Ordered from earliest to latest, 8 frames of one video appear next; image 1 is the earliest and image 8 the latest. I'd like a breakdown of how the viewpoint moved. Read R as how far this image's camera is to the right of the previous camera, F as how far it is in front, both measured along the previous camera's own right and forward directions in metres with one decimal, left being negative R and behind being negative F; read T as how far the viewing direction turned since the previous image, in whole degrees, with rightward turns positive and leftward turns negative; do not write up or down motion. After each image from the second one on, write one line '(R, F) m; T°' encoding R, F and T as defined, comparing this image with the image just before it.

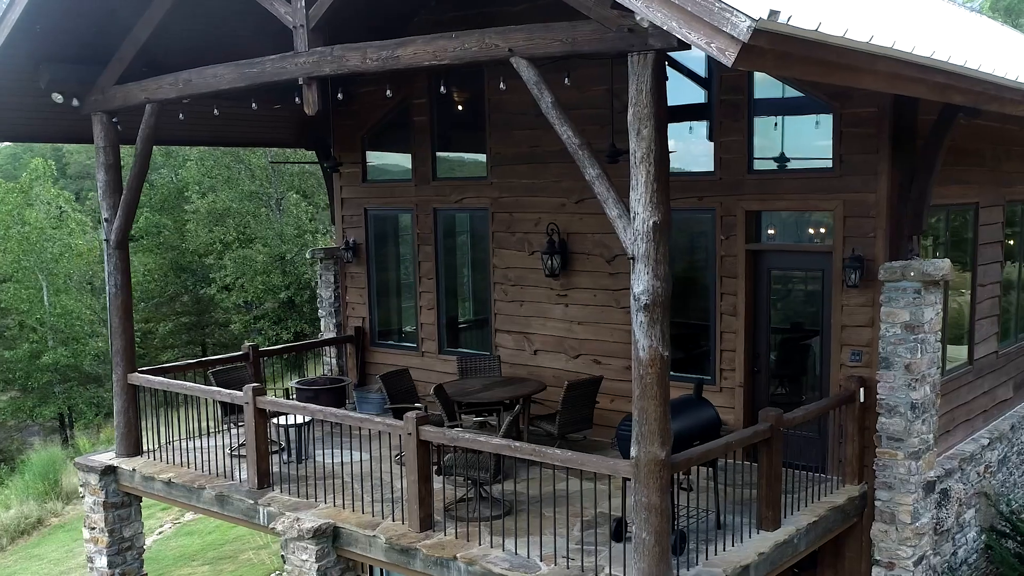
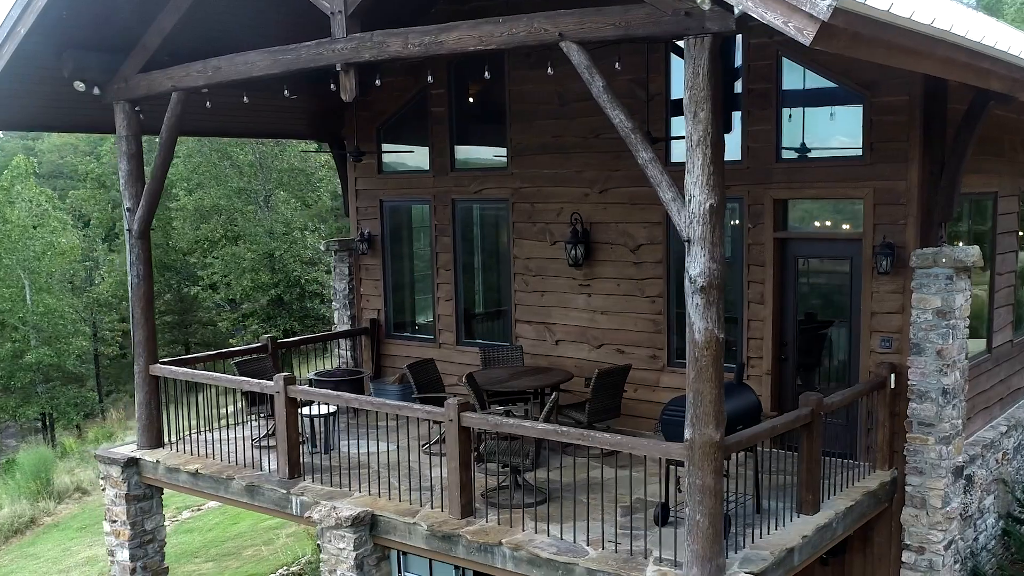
(-0.4, 0.0) m; +1°
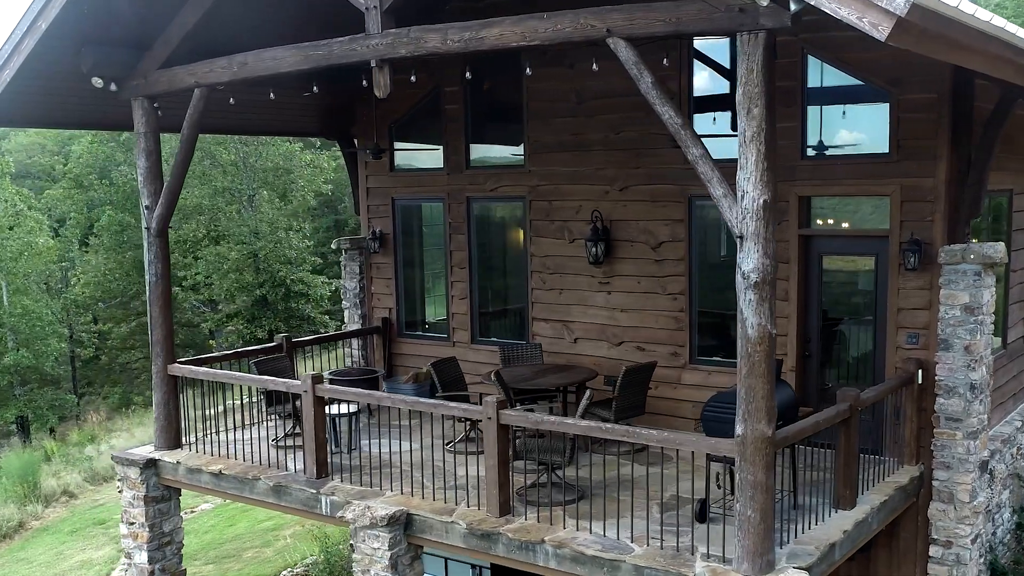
(-0.4, 0.0) m; +1°
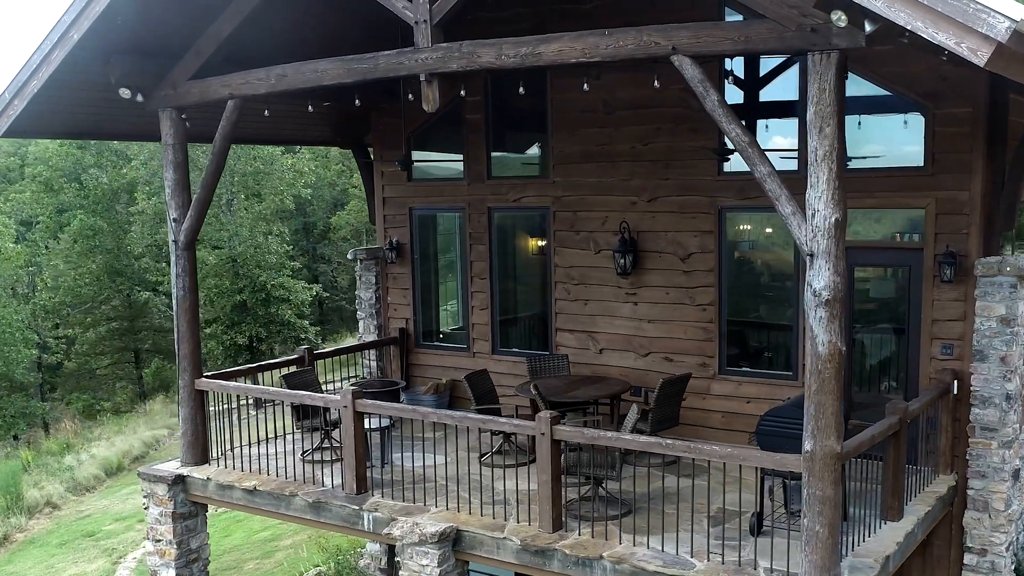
(-0.5, 0.0) m; +2°
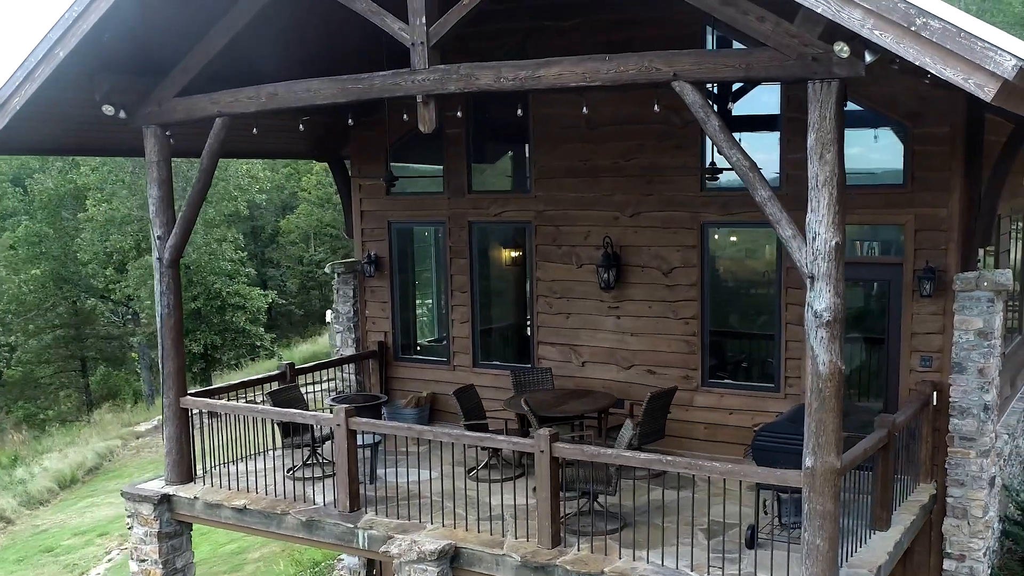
(-0.3, 0.0) m; +3°
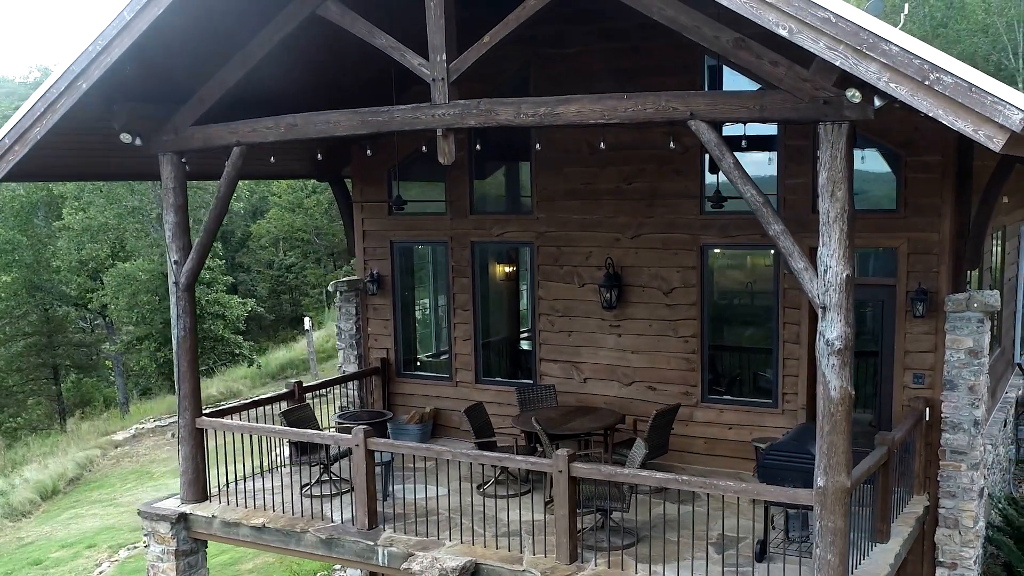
(-0.3, -0.2) m; +2°
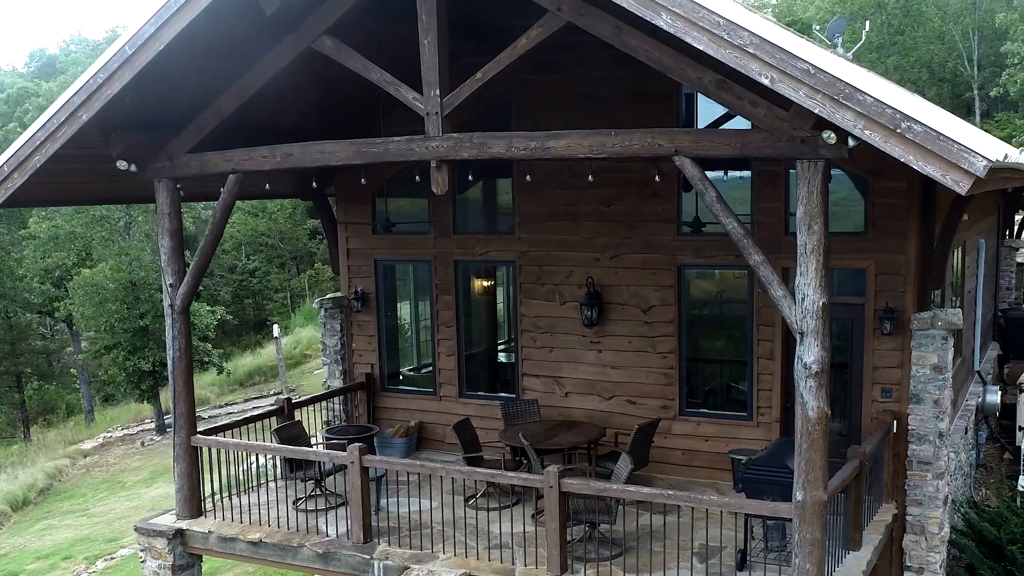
(-0.2, -0.3) m; +2°
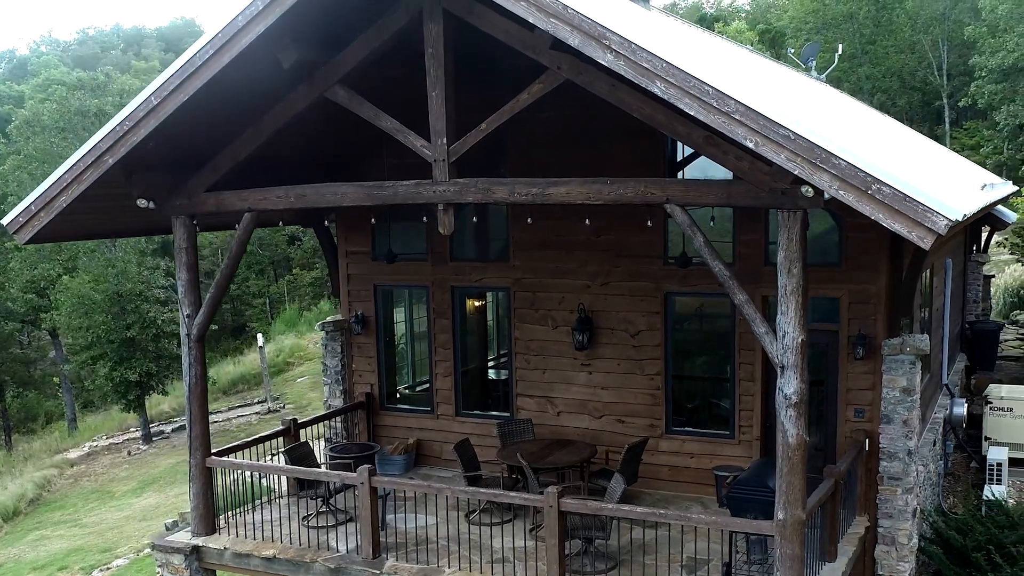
(-0.2, -0.5) m; +1°
